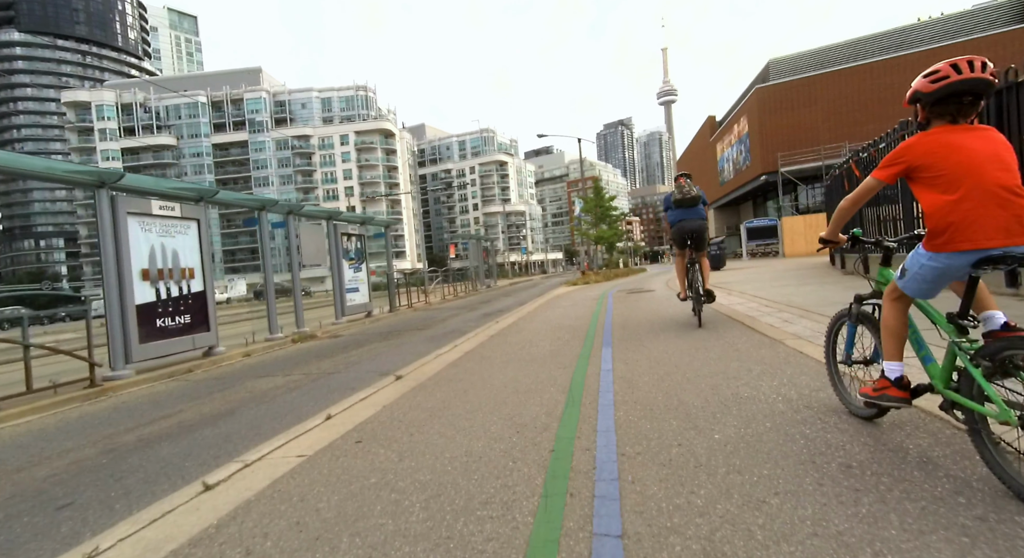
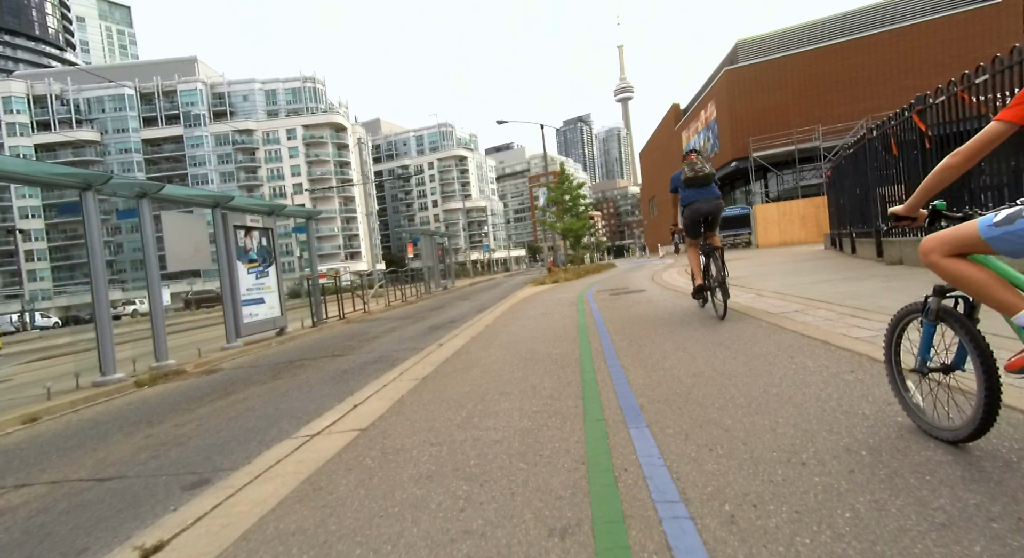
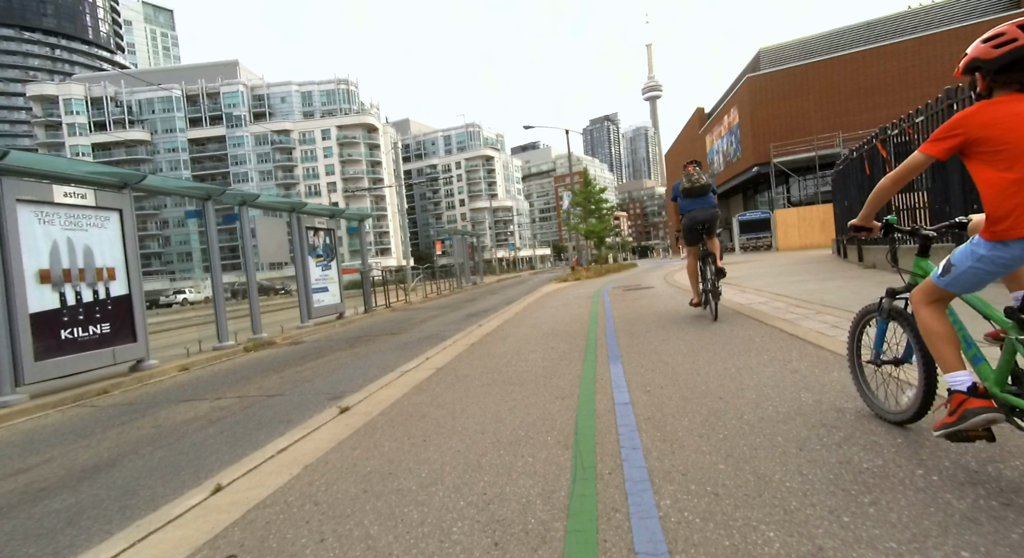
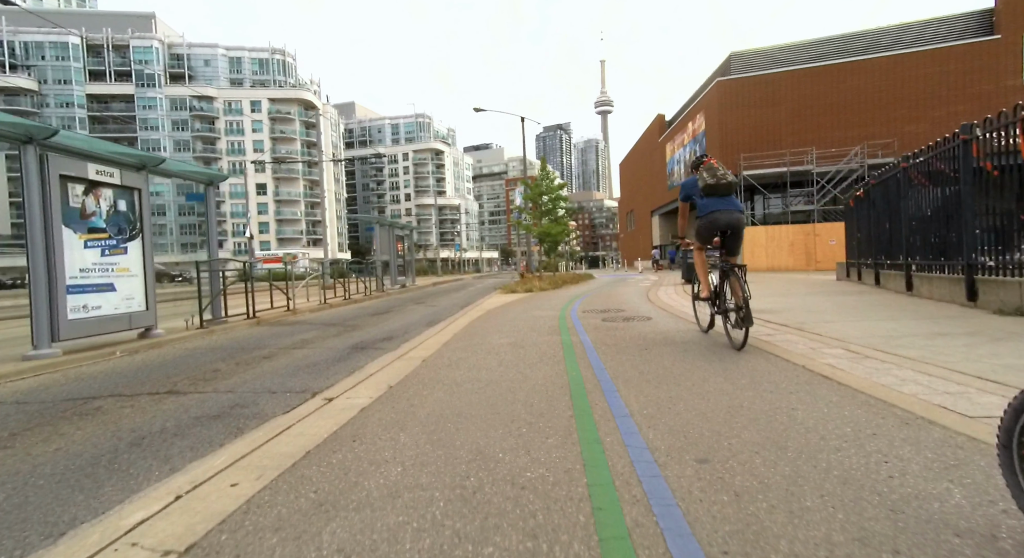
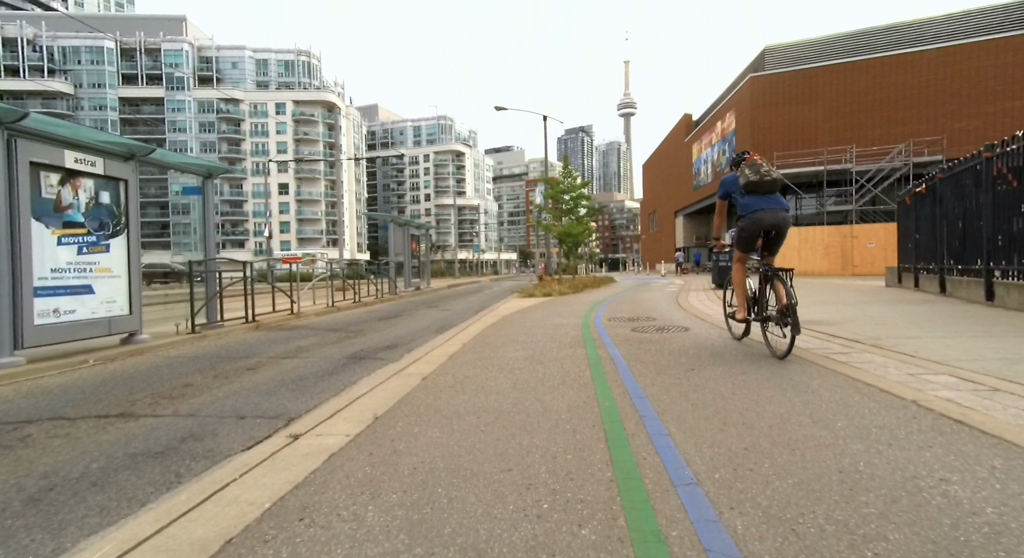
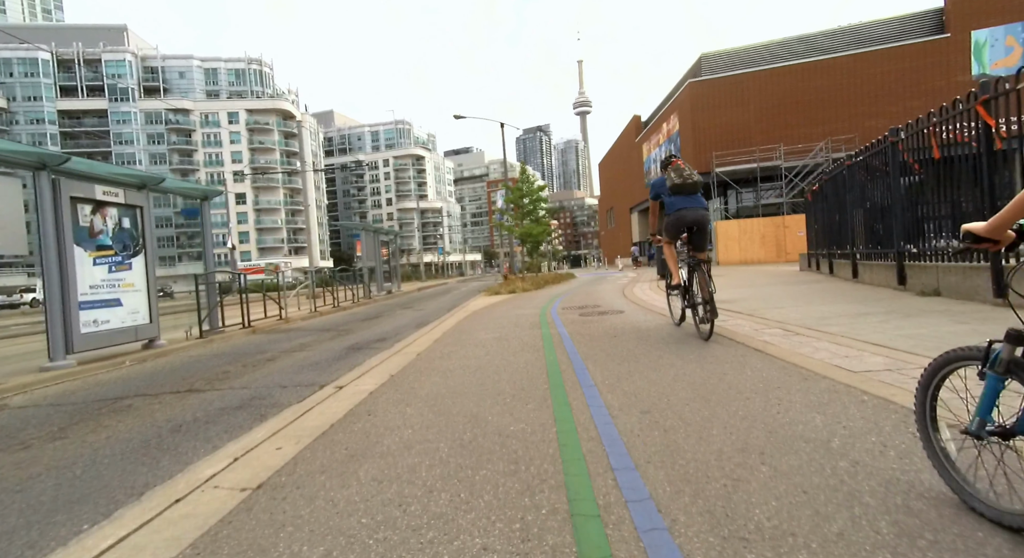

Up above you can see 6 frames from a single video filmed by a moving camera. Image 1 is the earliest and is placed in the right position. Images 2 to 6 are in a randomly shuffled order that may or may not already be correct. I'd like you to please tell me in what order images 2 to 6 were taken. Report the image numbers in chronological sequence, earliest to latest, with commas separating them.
3, 2, 6, 4, 5
